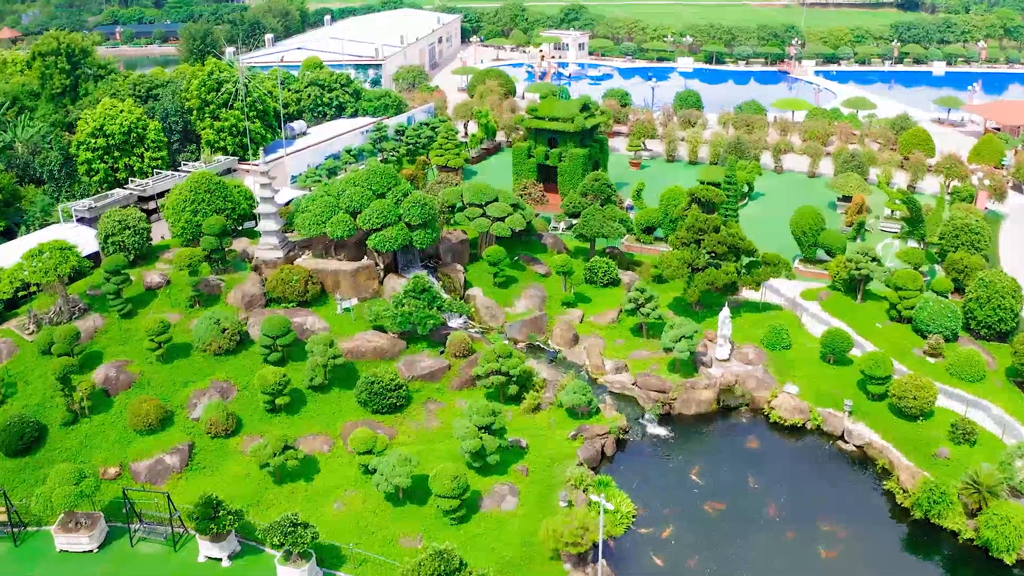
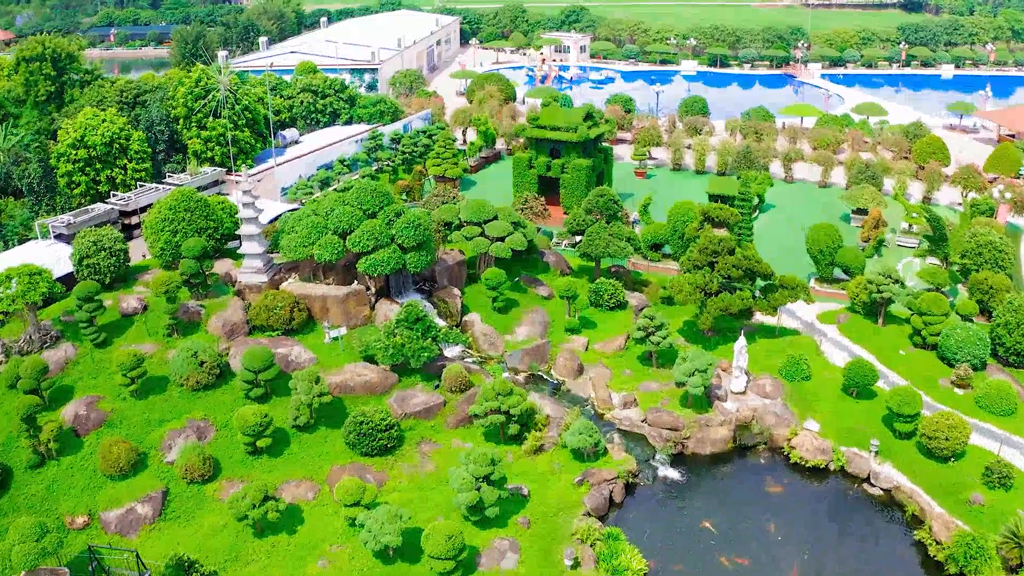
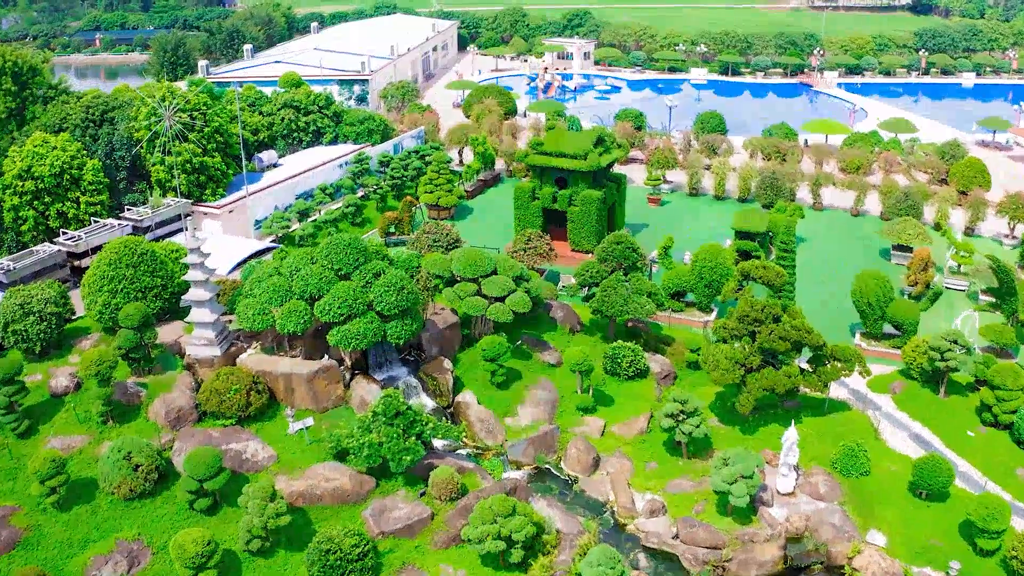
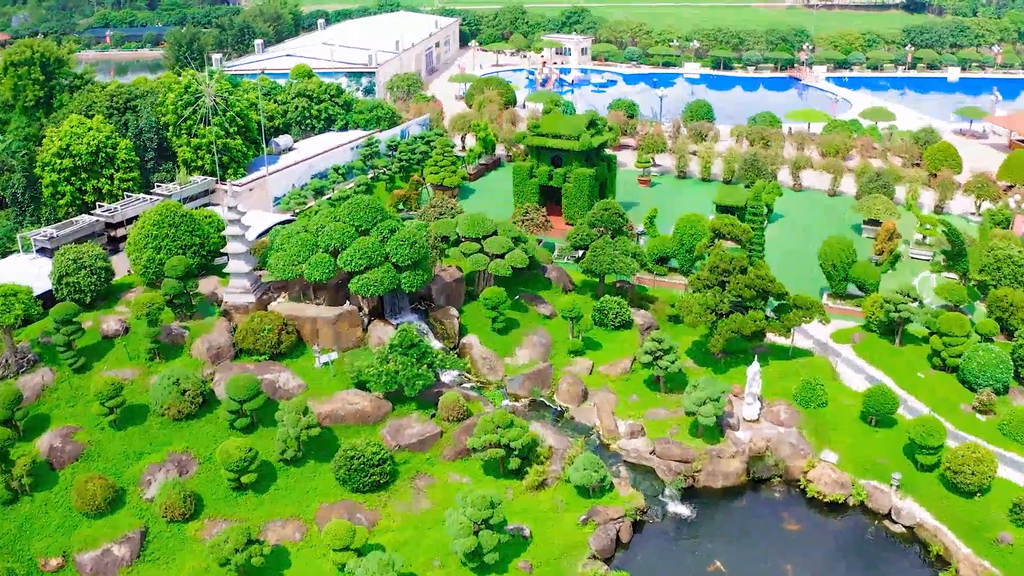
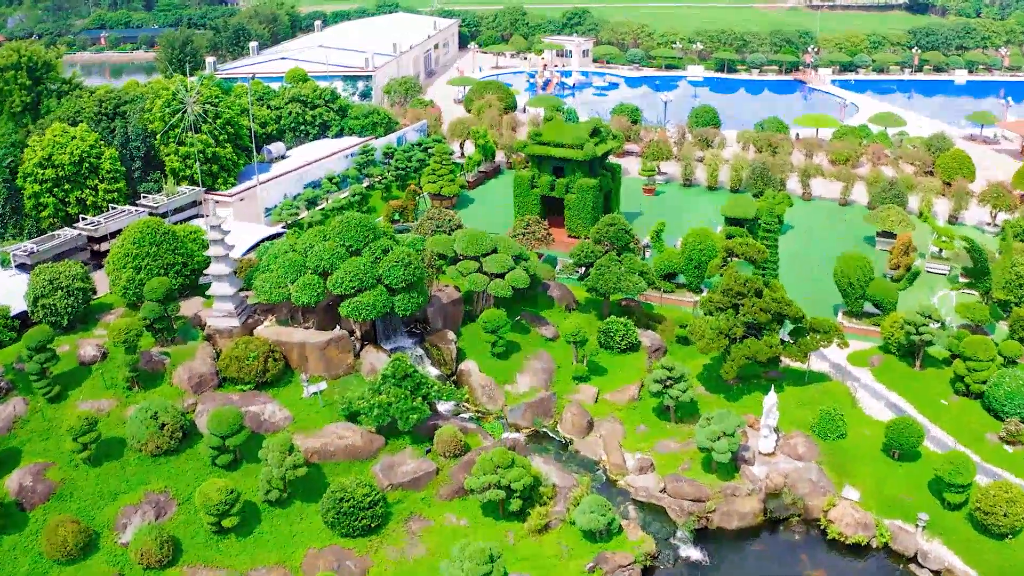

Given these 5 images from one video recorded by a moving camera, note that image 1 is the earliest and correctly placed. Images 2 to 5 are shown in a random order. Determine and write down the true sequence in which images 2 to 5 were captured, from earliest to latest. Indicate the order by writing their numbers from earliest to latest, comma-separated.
2, 4, 5, 3
